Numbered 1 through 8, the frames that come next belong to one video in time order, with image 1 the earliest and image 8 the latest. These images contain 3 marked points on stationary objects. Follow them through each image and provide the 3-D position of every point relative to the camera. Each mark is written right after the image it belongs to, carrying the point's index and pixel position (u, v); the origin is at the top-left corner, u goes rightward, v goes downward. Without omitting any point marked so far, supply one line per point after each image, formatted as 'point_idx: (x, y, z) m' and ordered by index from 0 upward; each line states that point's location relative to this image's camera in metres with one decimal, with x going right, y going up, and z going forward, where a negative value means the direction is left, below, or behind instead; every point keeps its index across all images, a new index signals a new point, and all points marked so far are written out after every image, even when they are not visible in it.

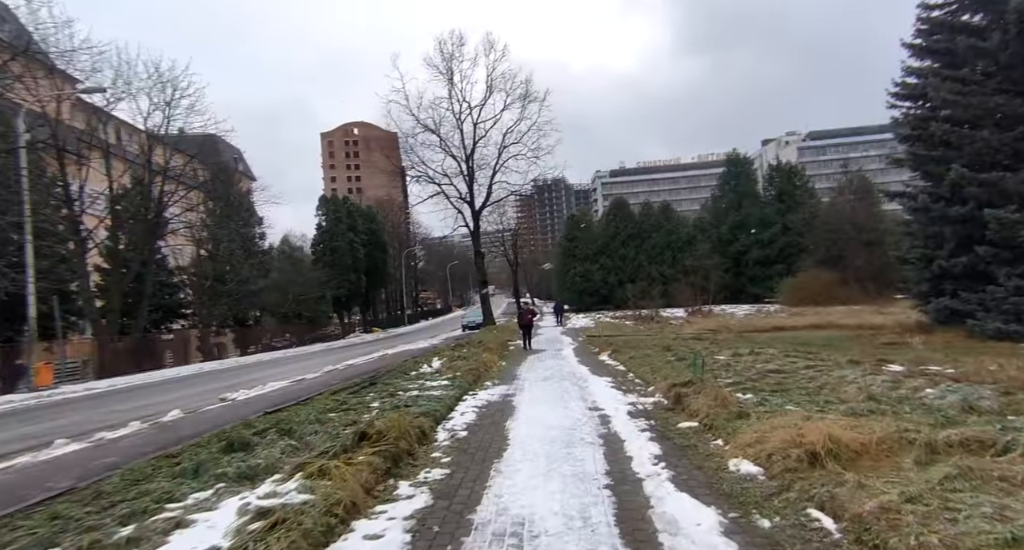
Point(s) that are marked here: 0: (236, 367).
0: (-6.8, -2.3, +14.6) m
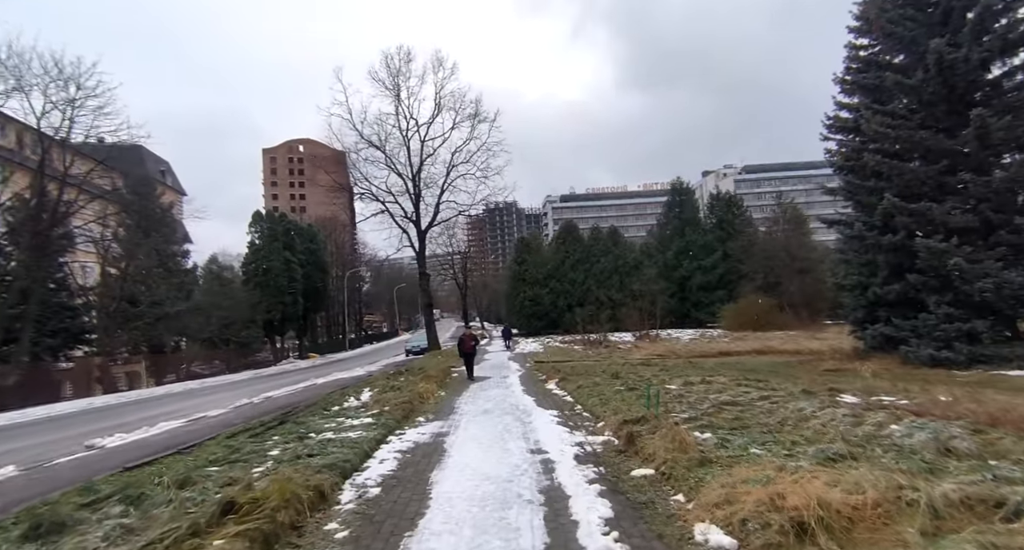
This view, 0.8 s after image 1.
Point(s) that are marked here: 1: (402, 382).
0: (-8.2, -2.8, +12.9) m
1: (-2.6, -2.7, +14.0) m
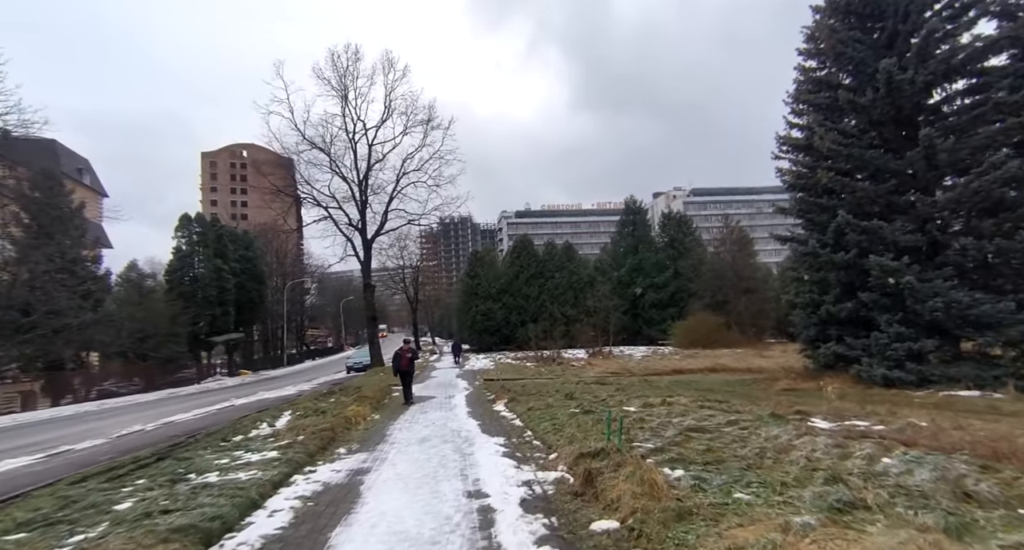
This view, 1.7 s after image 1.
0: (-9.3, -2.8, +11.0) m
1: (-3.8, -2.9, +12.5) m
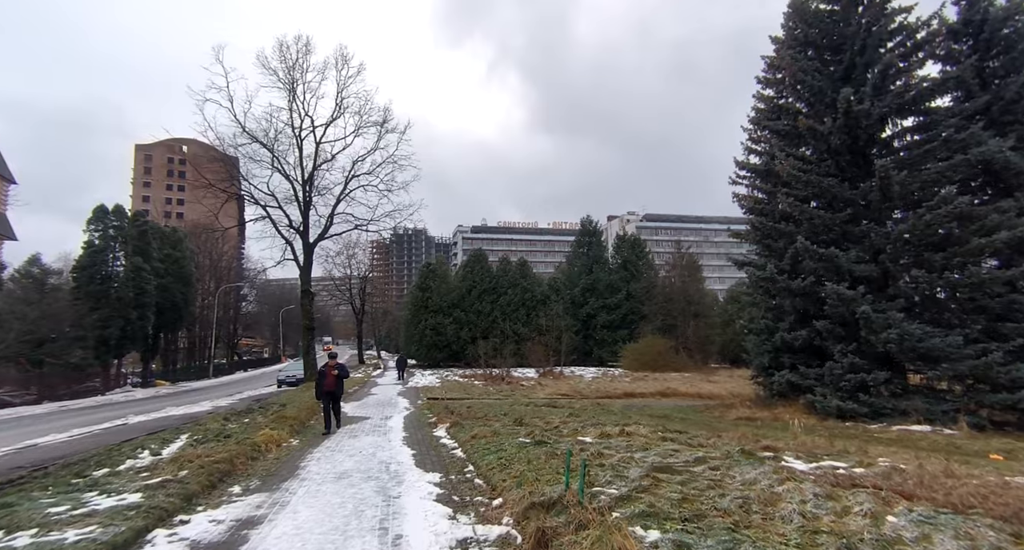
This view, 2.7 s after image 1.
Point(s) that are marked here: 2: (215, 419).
0: (-10.2, -2.6, +9.0) m
1: (-4.9, -2.9, +10.8) m
2: (-6.9, -3.3, +13.8) m
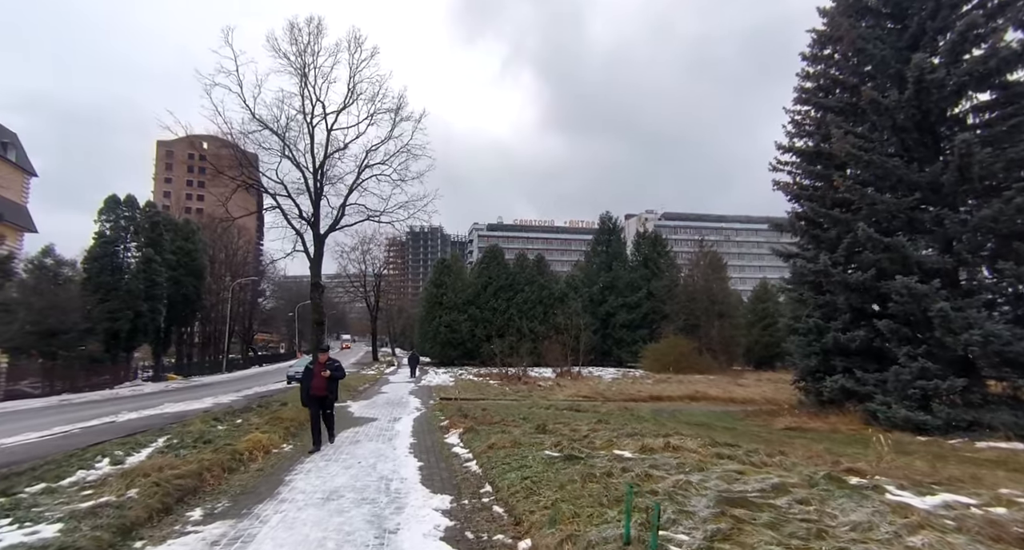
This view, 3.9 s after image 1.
0: (-9.9, -2.2, +7.7) m
1: (-4.5, -2.6, +9.4) m
2: (-6.4, -3.0, +12.4) m
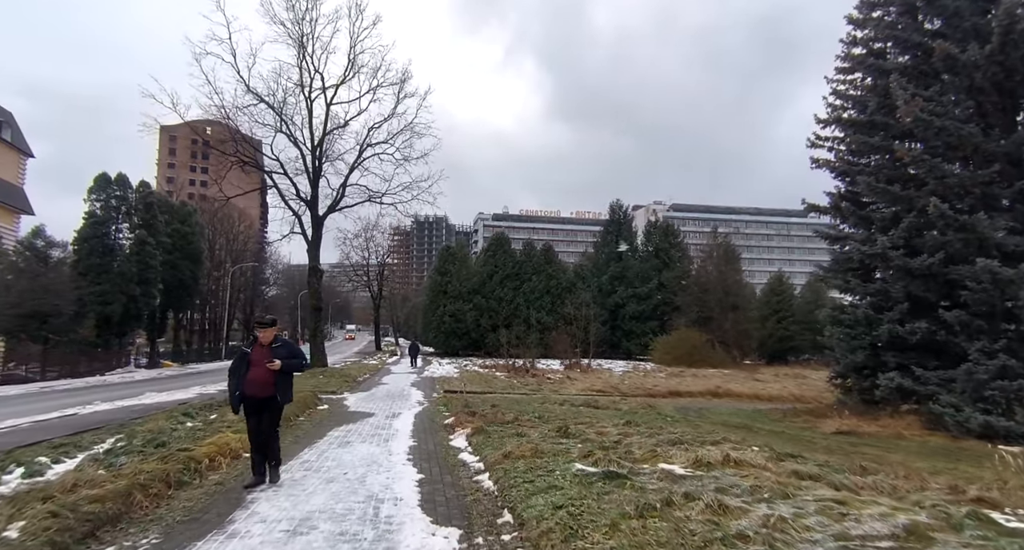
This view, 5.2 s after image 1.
0: (-9.6, -1.8, +6.1) m
1: (-4.3, -2.2, +7.8) m
2: (-6.2, -2.5, +10.8) m
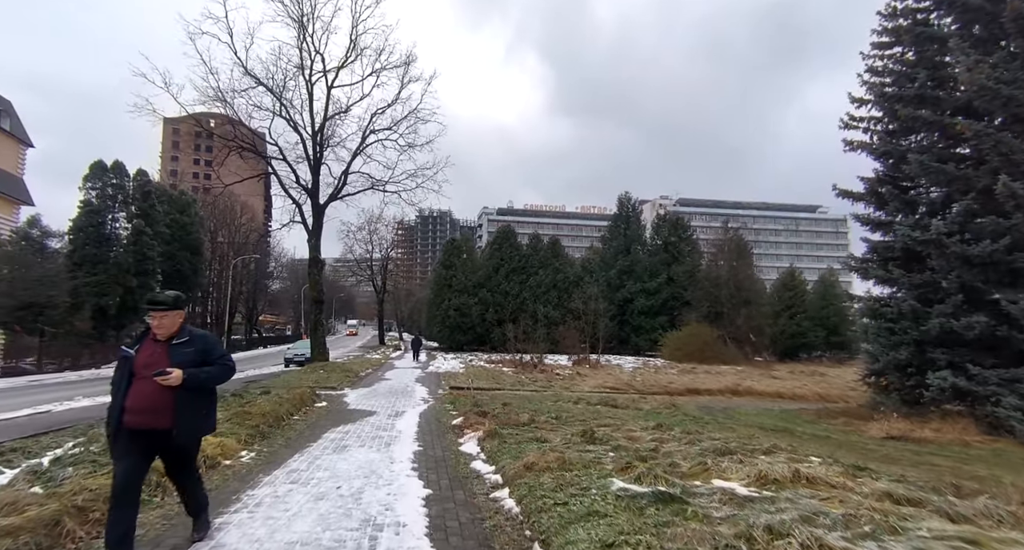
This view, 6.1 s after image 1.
0: (-9.4, -1.5, +5.0) m
1: (-4.0, -2.0, +6.7) m
2: (-5.9, -2.2, +9.7) m
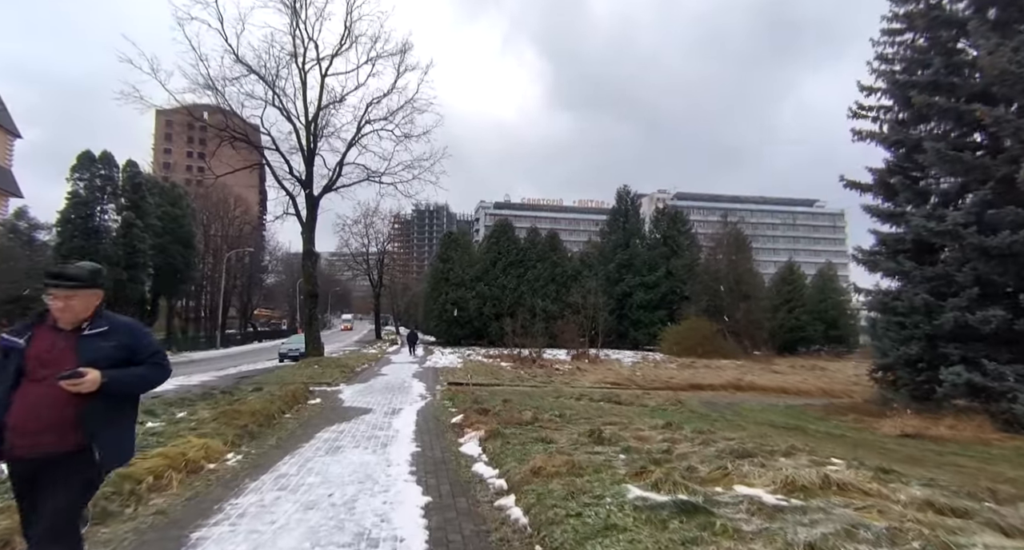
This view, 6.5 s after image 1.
0: (-9.3, -1.4, +4.5) m
1: (-4.0, -1.9, +6.2) m
2: (-5.8, -2.1, +9.2) m
